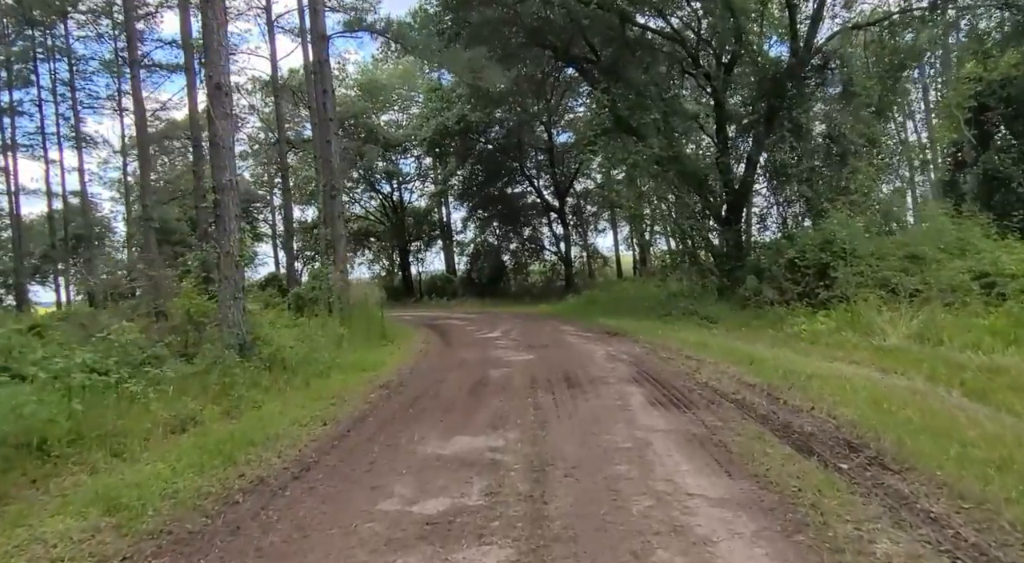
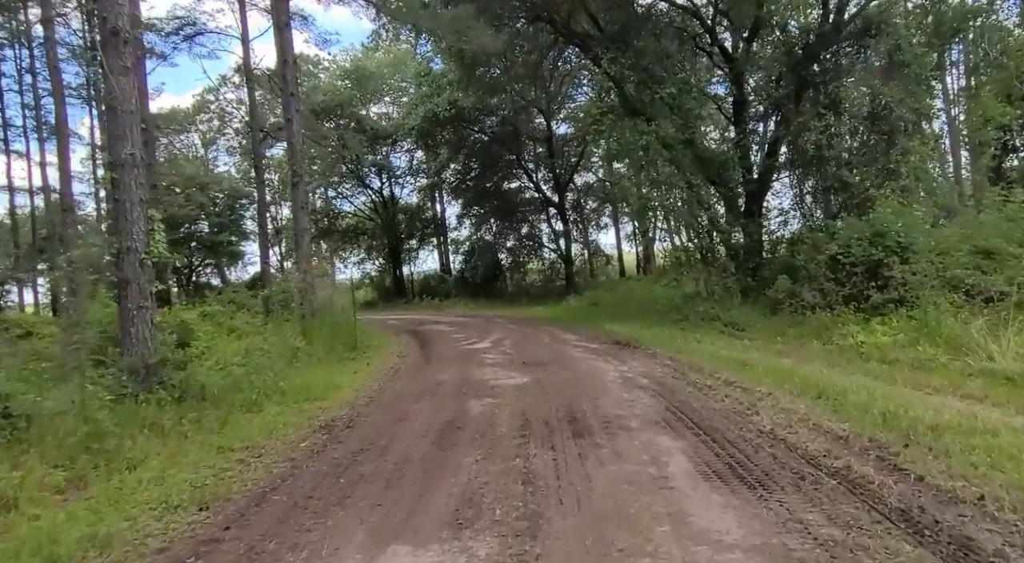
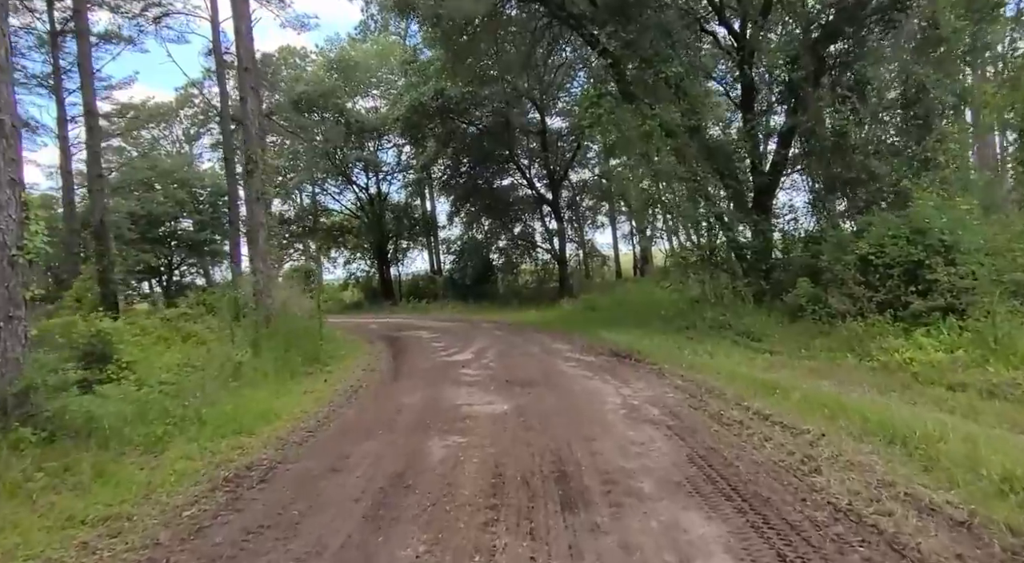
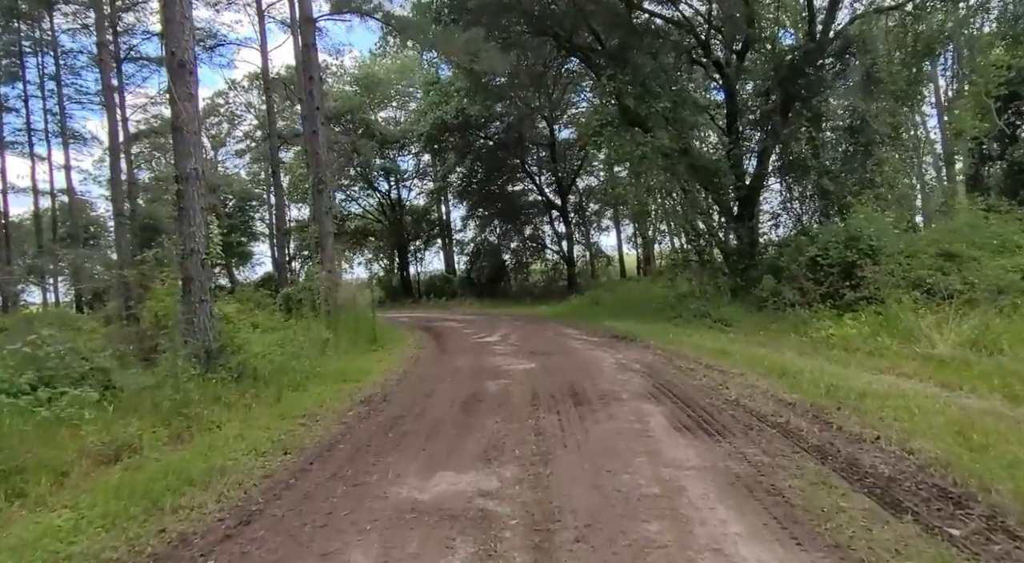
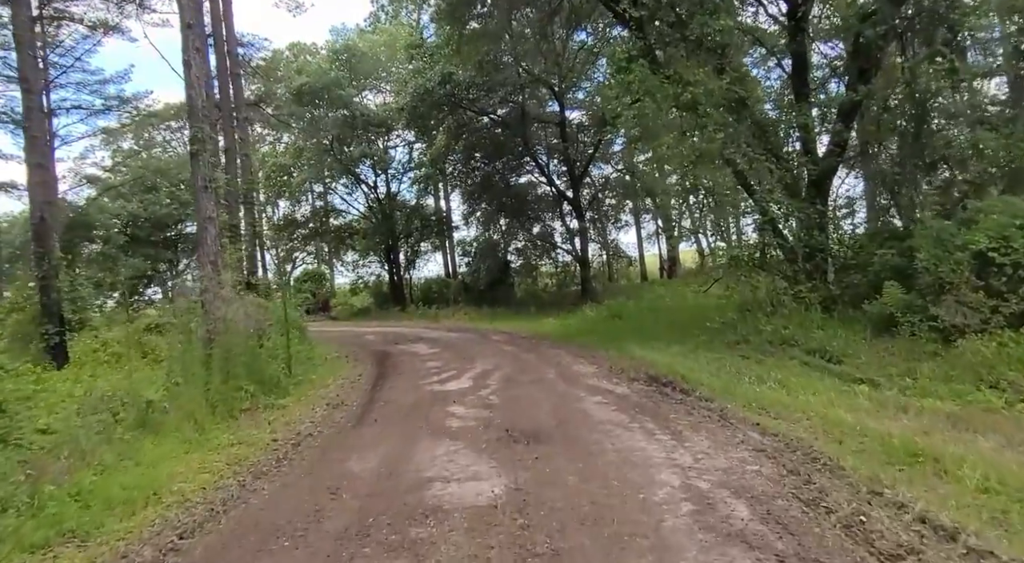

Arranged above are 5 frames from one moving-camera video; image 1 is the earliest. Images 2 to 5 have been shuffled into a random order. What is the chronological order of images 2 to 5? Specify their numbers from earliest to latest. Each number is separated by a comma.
4, 2, 3, 5
